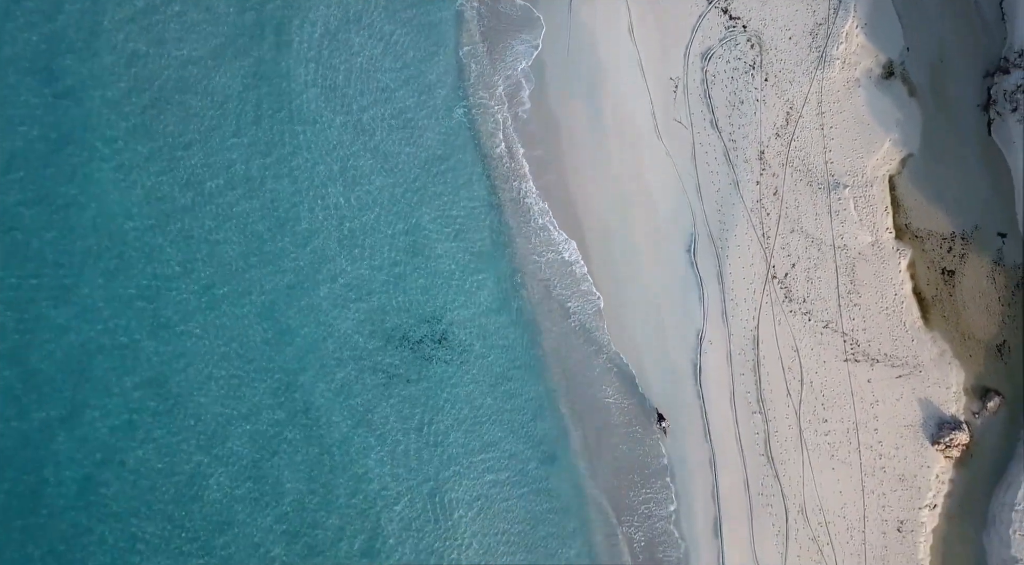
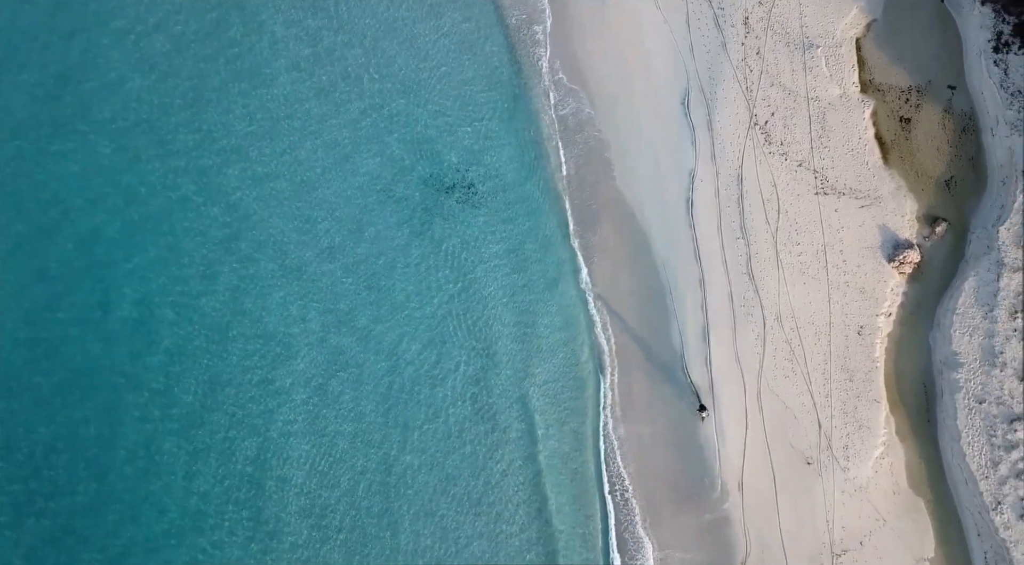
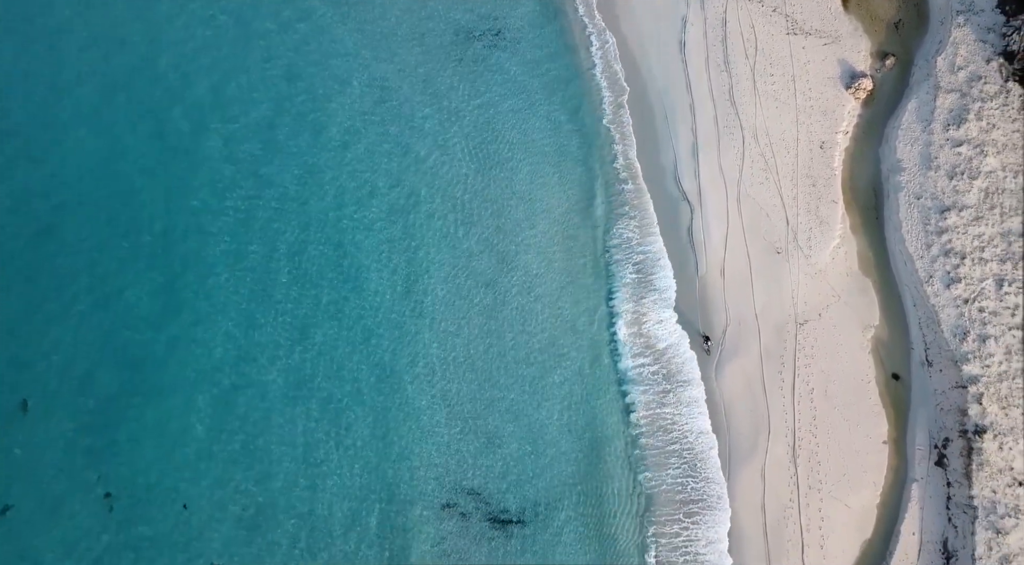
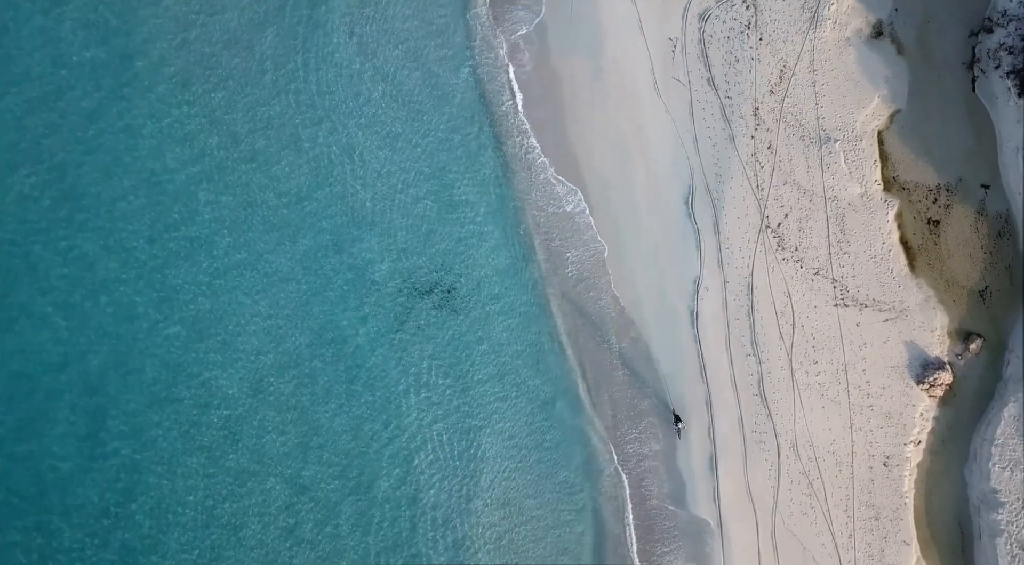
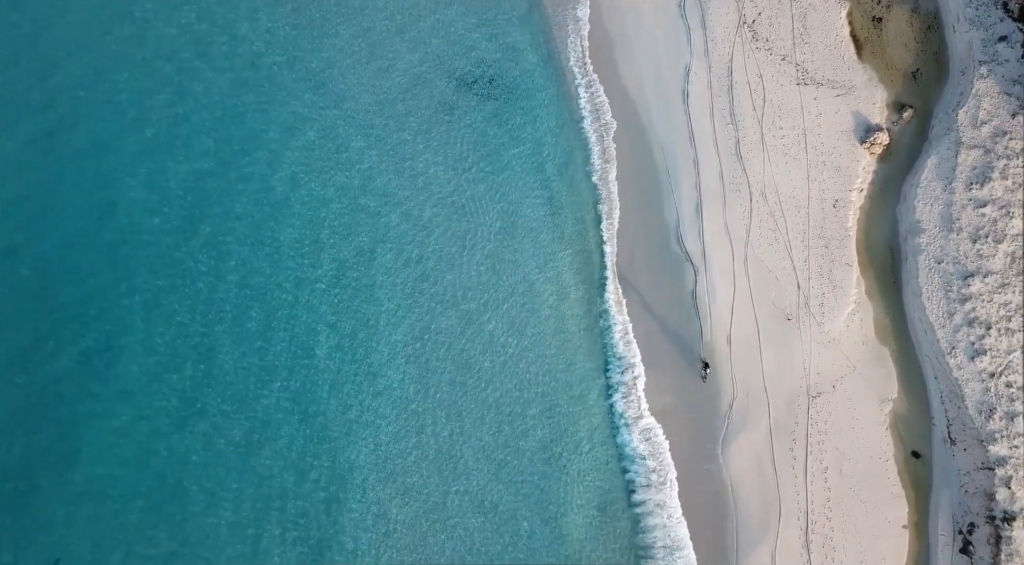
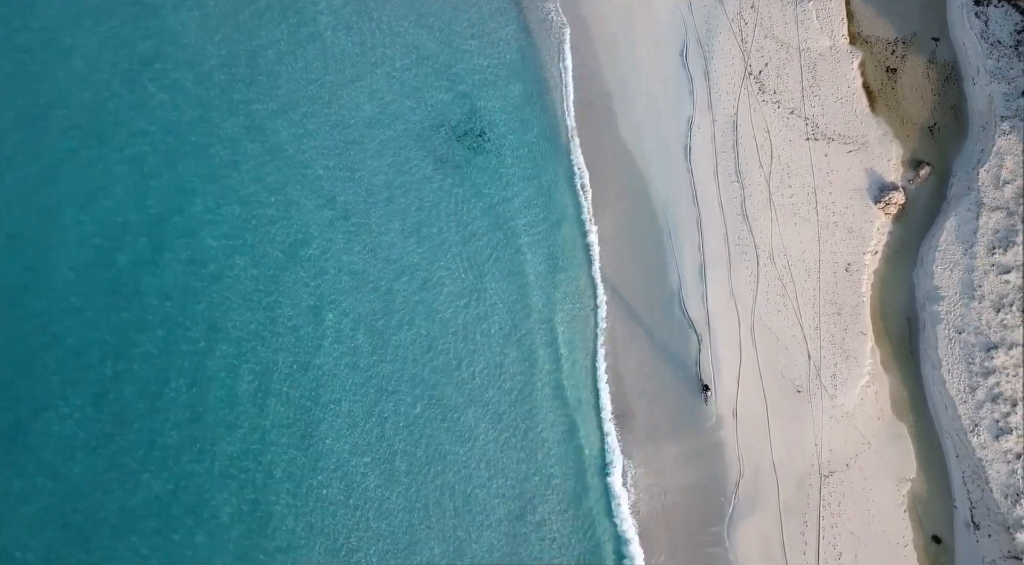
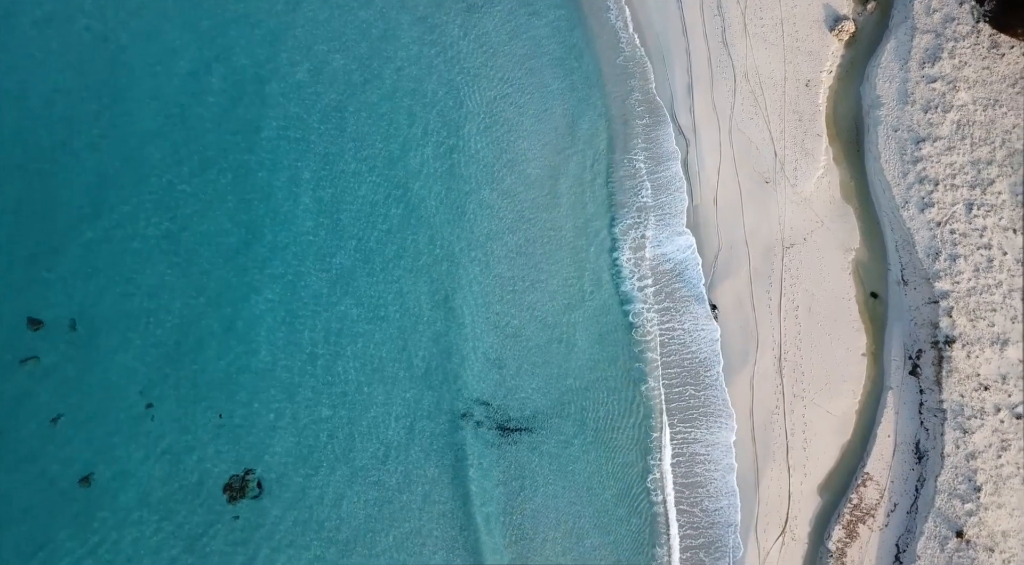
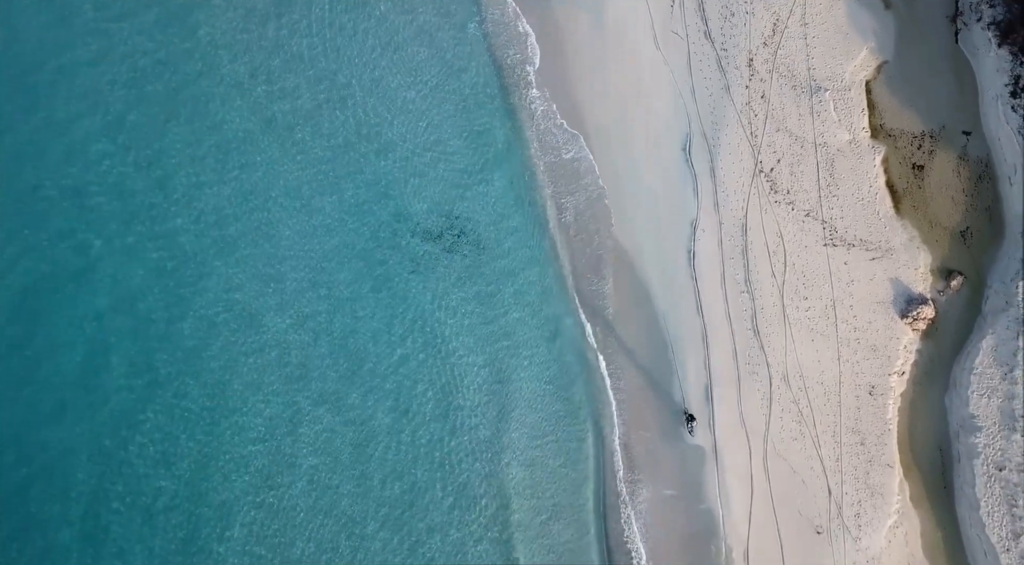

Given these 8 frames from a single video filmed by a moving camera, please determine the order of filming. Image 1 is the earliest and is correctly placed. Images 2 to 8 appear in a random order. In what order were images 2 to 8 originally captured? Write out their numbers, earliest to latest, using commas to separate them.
4, 8, 2, 6, 5, 3, 7
